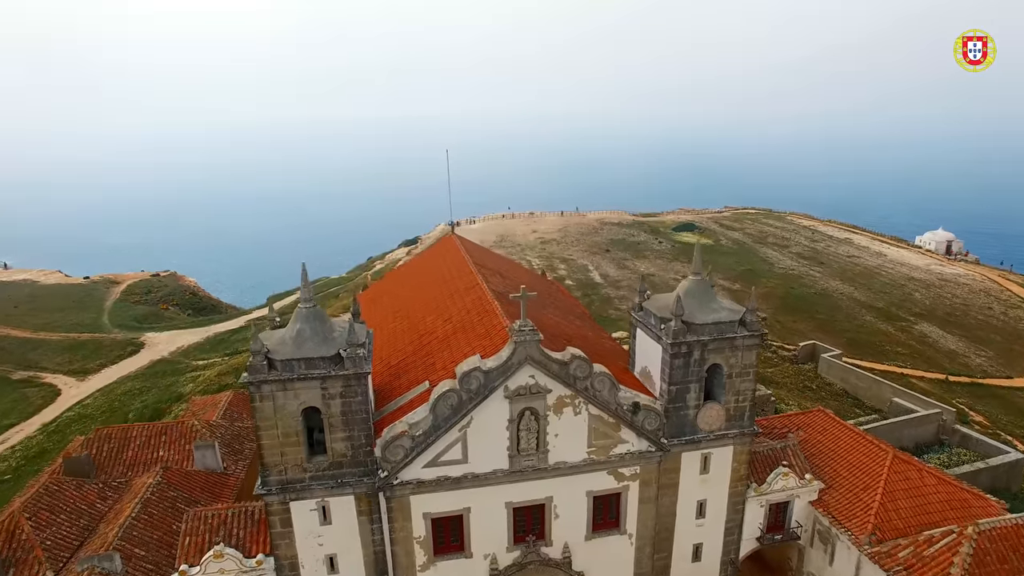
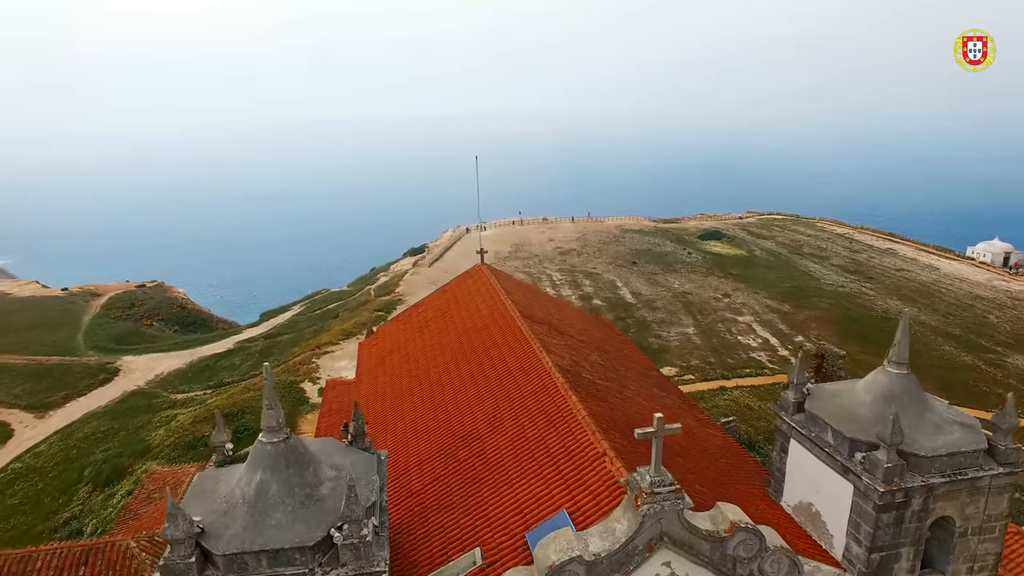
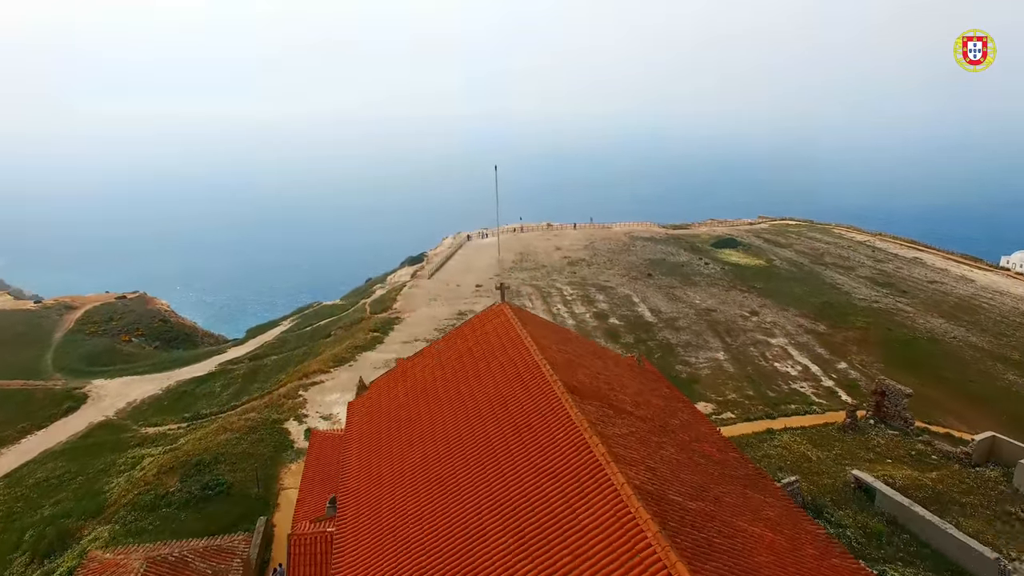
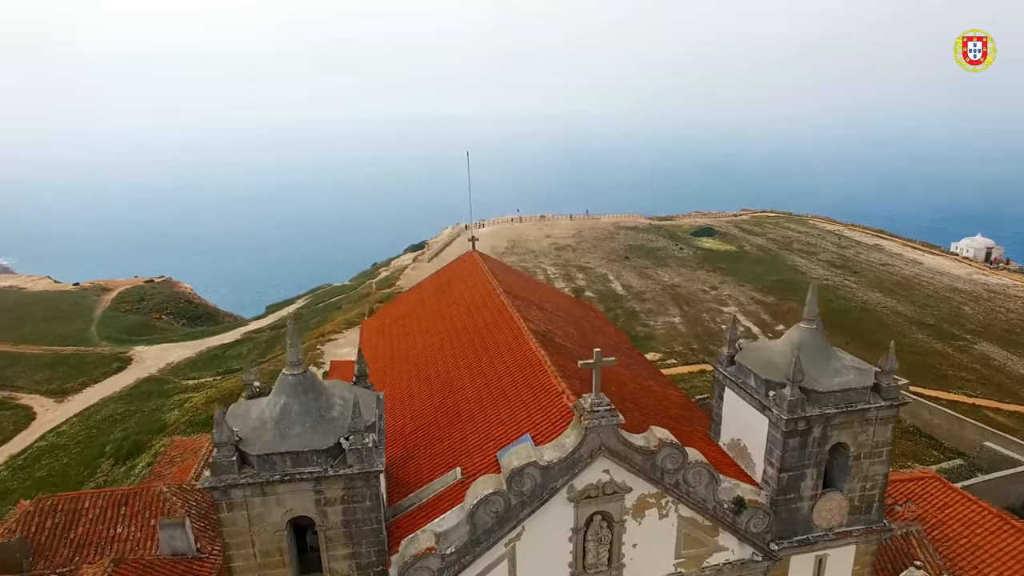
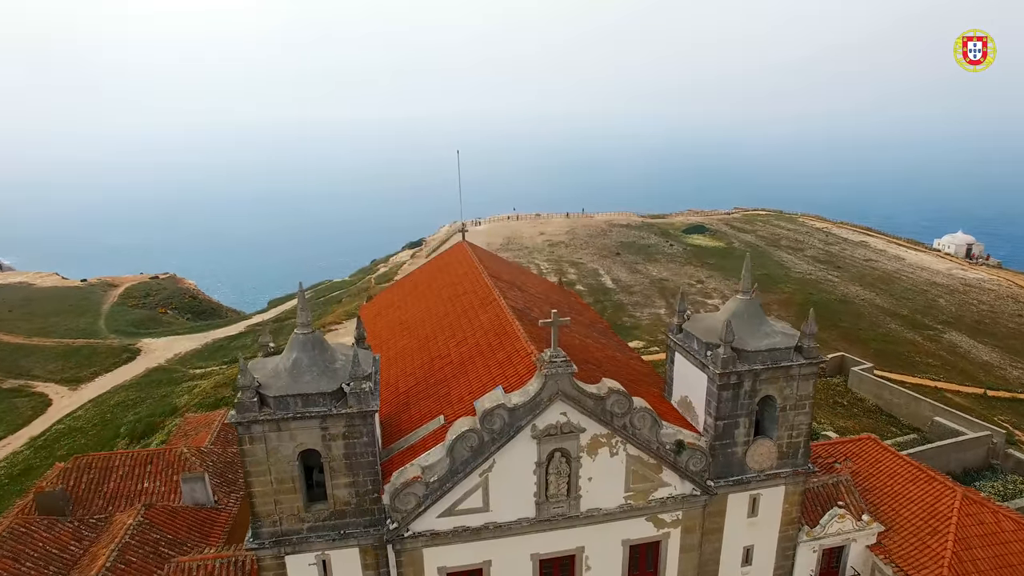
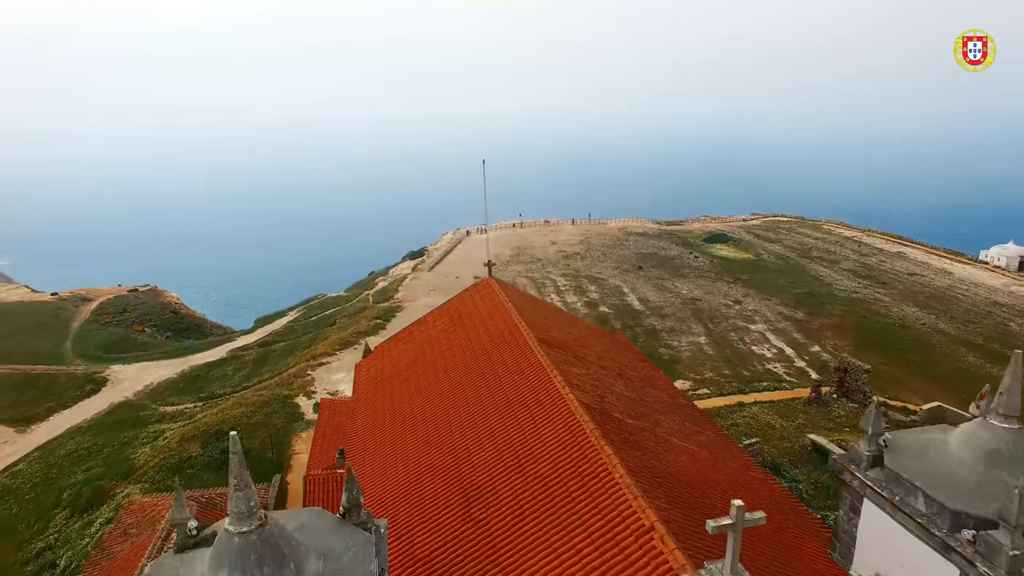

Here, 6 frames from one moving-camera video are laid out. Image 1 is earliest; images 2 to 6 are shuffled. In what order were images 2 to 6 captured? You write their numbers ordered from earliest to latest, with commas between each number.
5, 4, 2, 6, 3
